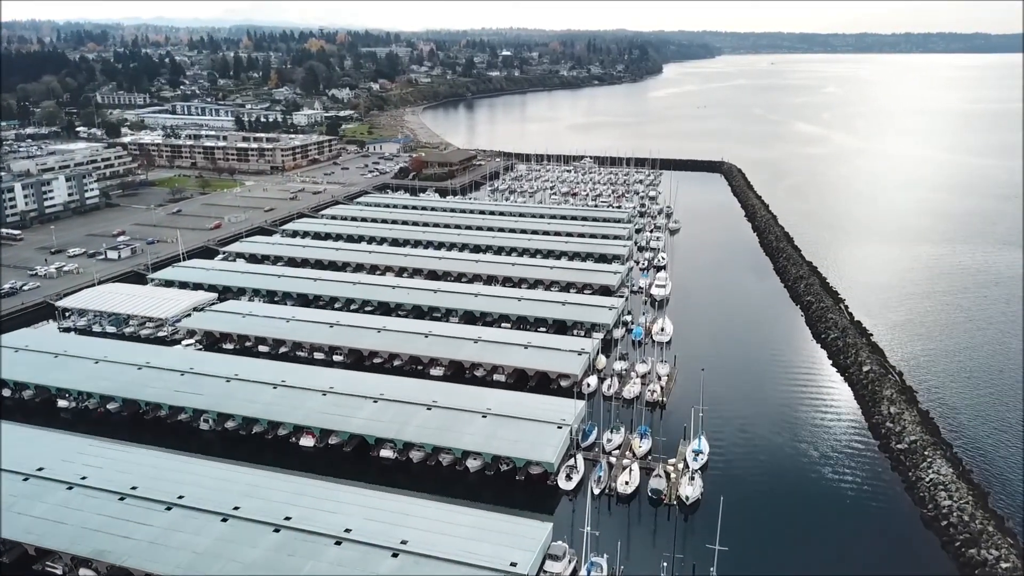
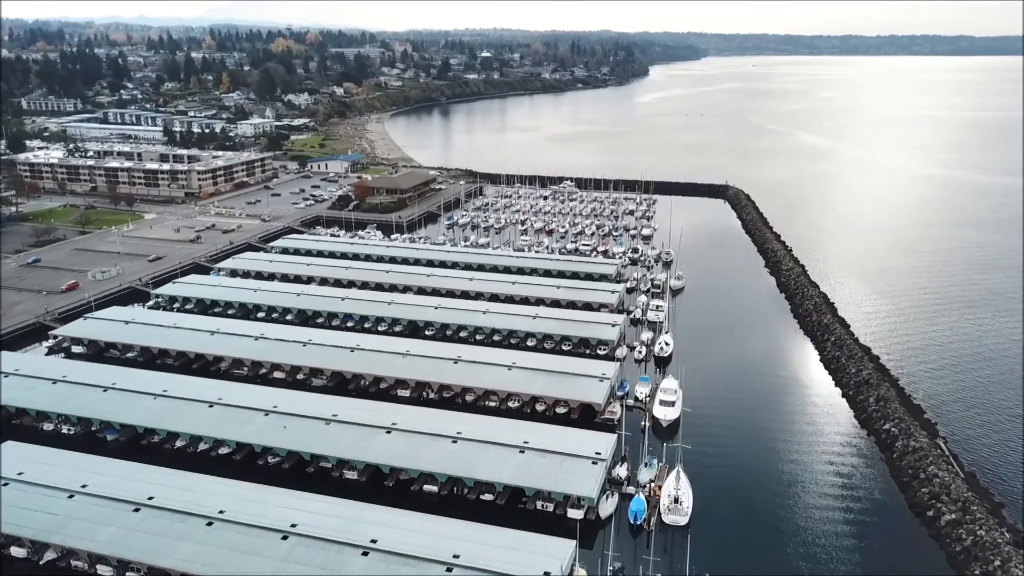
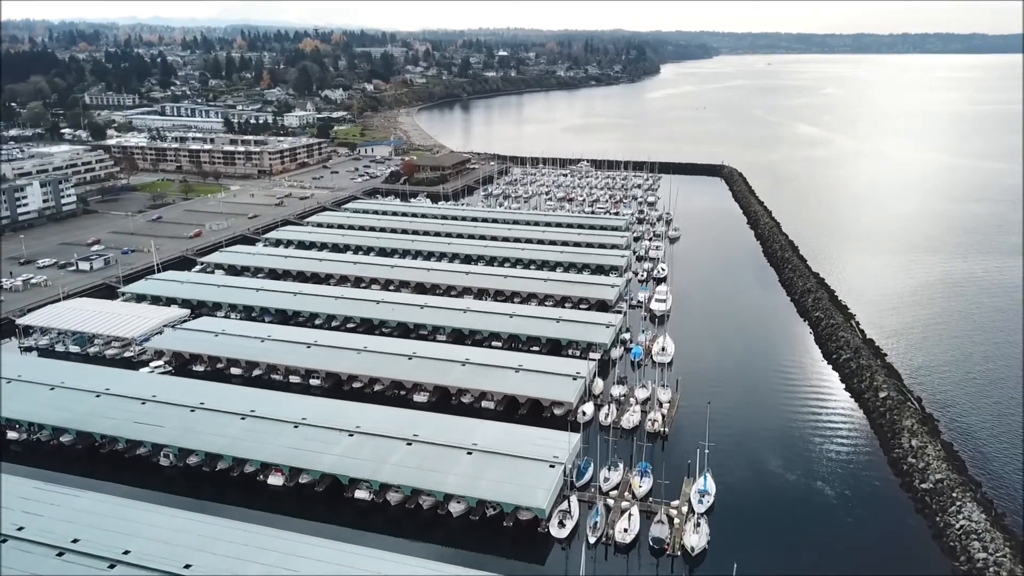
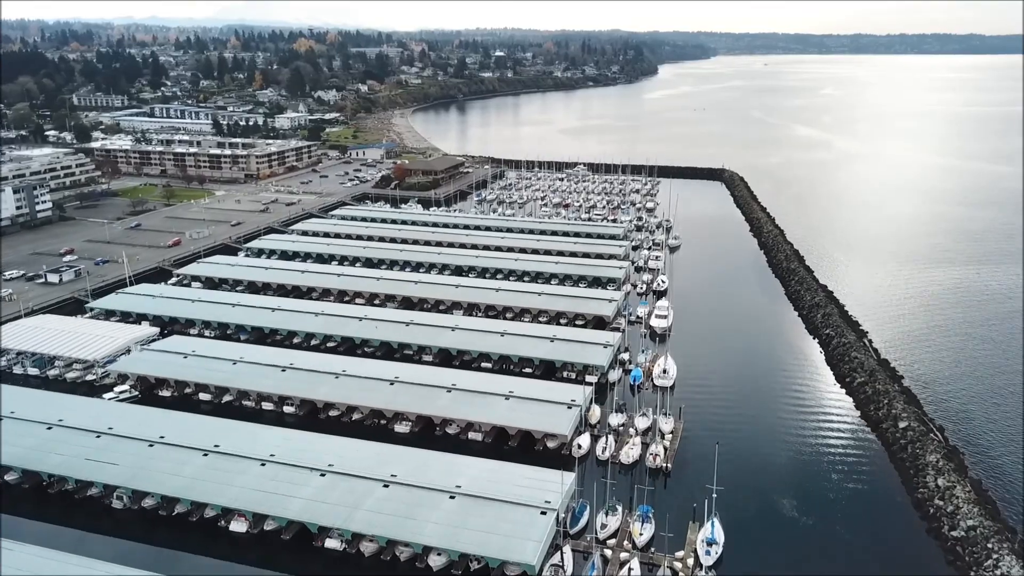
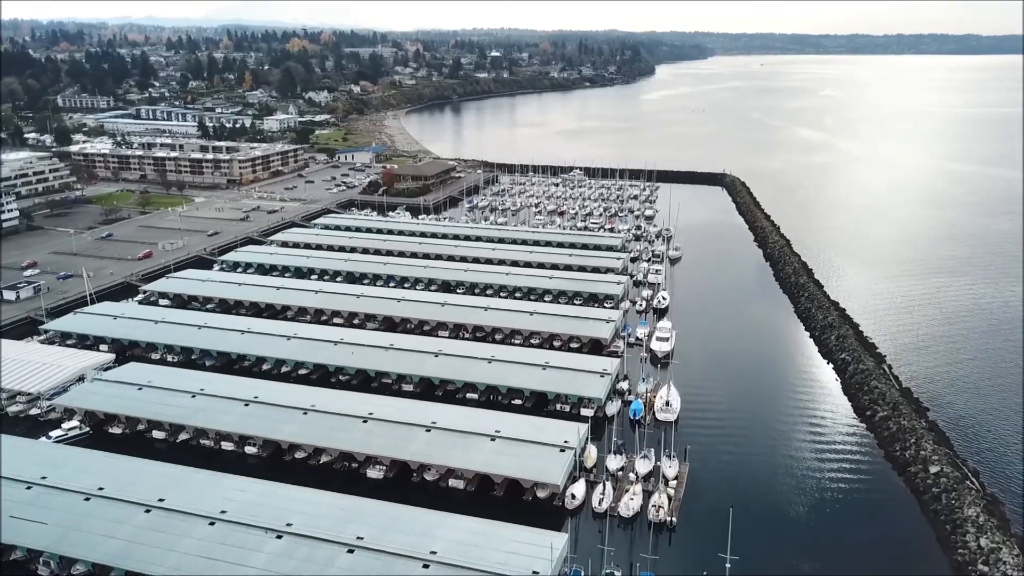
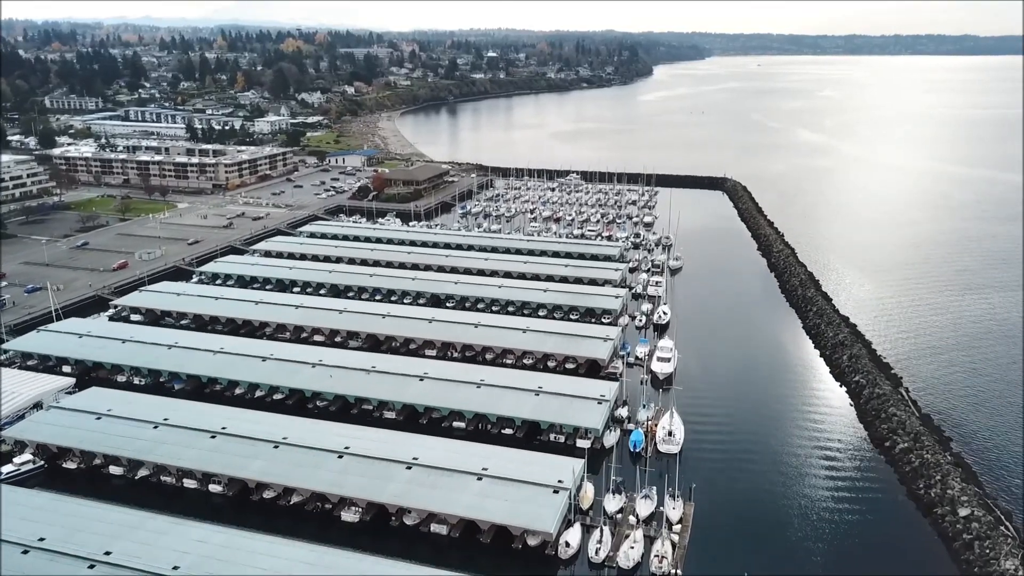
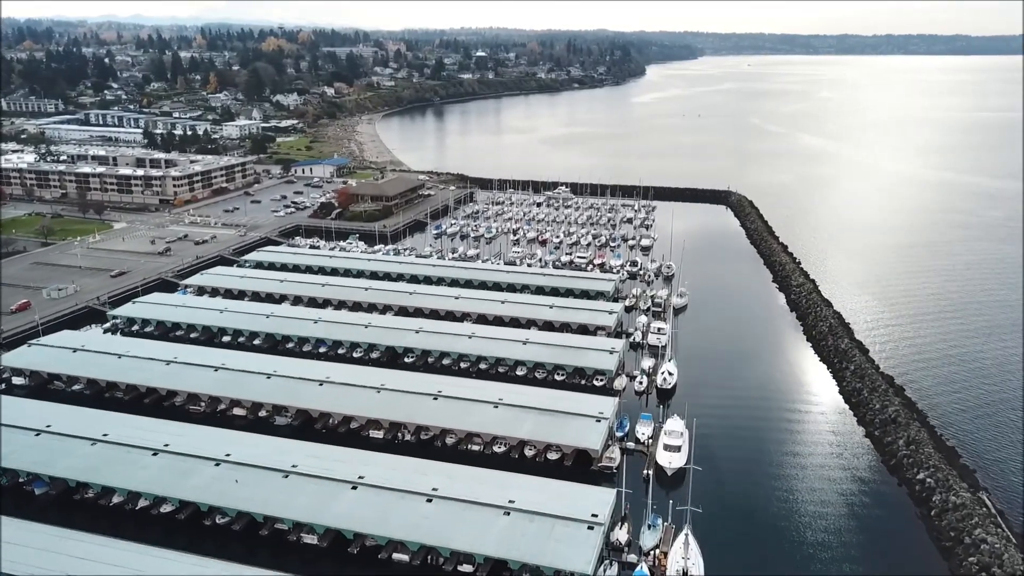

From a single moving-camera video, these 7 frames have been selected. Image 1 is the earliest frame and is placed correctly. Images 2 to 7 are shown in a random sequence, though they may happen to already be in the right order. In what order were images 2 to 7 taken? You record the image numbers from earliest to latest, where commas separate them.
3, 4, 5, 6, 2, 7
